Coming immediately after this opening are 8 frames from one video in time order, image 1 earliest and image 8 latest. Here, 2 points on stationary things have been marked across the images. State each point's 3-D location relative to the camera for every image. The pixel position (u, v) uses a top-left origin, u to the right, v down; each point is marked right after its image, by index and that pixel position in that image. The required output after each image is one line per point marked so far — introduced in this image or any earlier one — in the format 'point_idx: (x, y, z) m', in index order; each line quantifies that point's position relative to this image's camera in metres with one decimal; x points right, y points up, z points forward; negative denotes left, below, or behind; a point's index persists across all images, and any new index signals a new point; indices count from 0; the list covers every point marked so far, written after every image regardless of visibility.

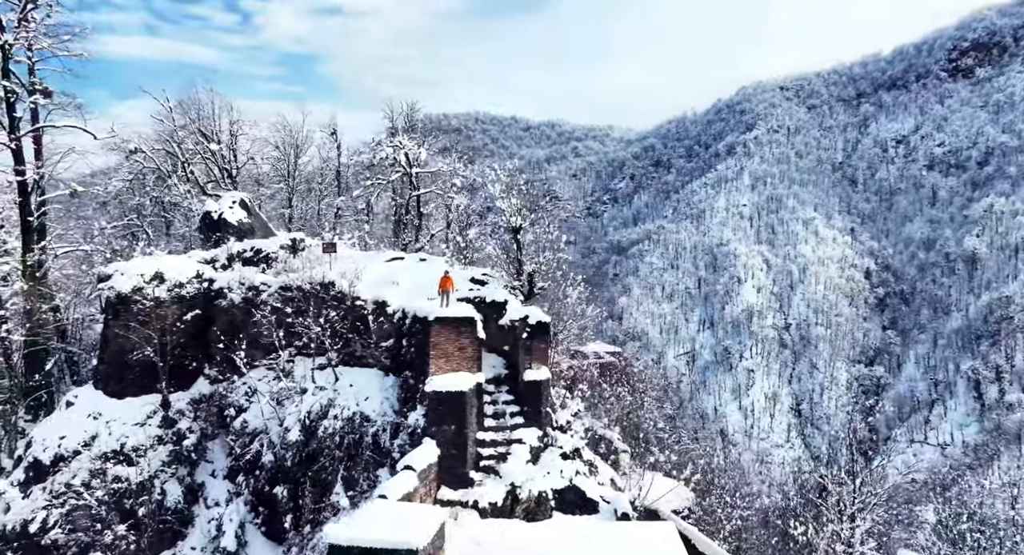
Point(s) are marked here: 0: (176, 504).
0: (-6.3, -4.4, +14.6) m
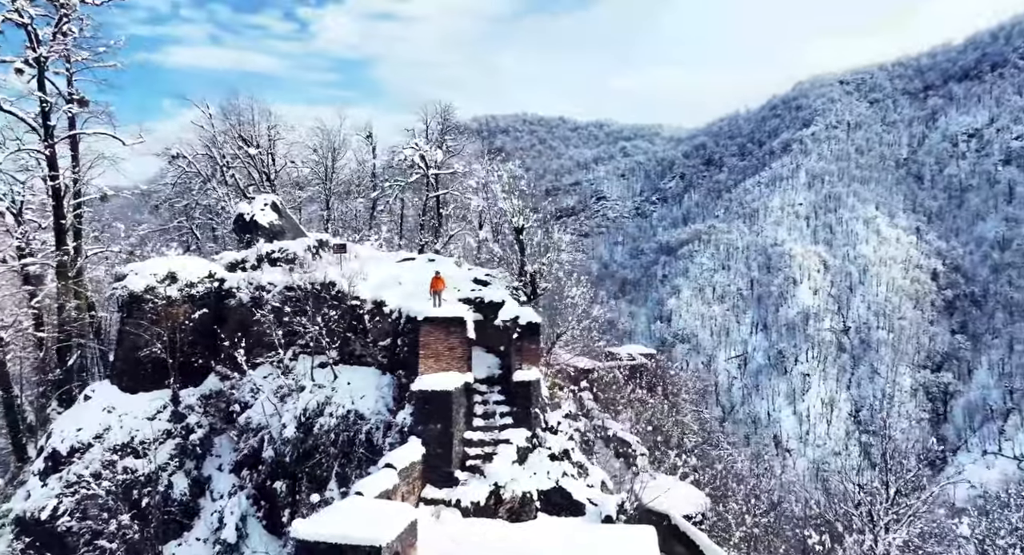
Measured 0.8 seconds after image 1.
0: (-6.5, -4.4, +15.3) m
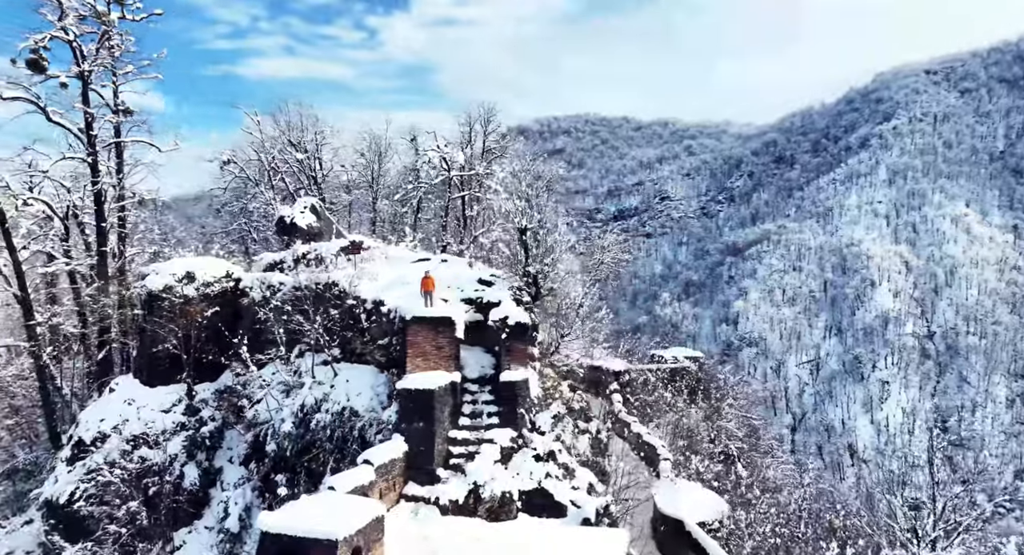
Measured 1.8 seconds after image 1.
0: (-6.7, -4.4, +16.0) m
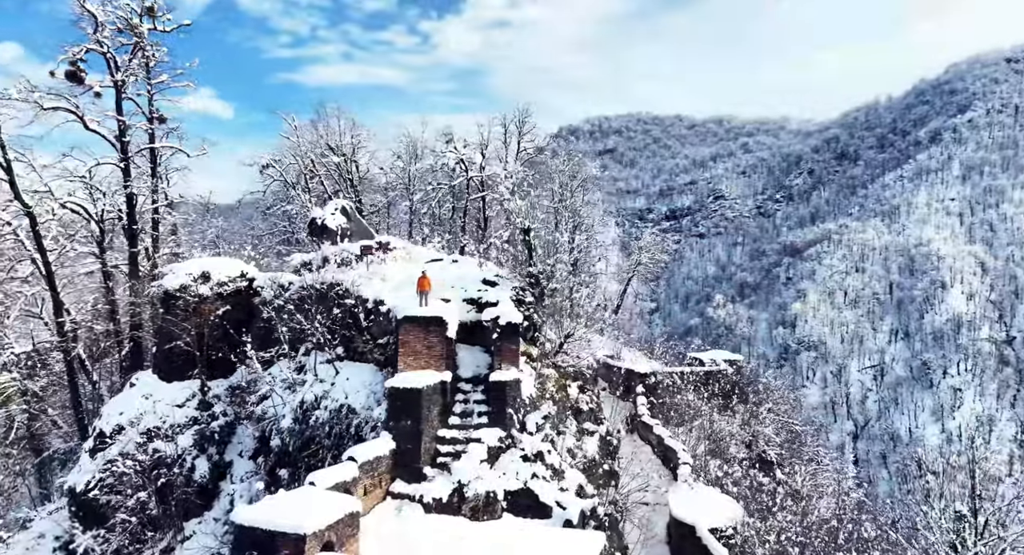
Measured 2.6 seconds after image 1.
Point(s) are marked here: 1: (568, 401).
0: (-6.8, -4.4, +16.6) m
1: (+1.3, -2.9, +18.2) m
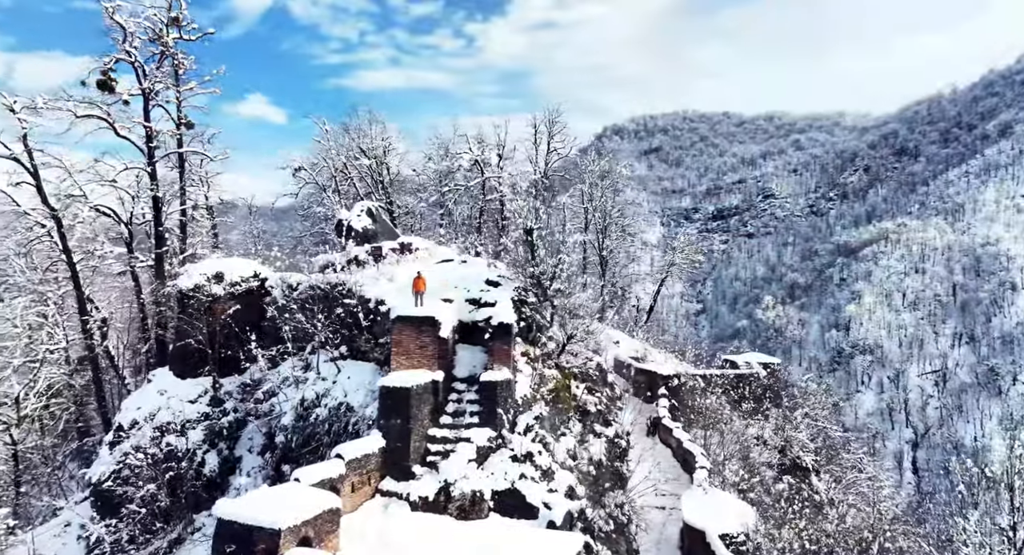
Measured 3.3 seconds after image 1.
0: (-6.8, -4.4, +17.1) m
1: (+1.4, -2.9, +18.0) m
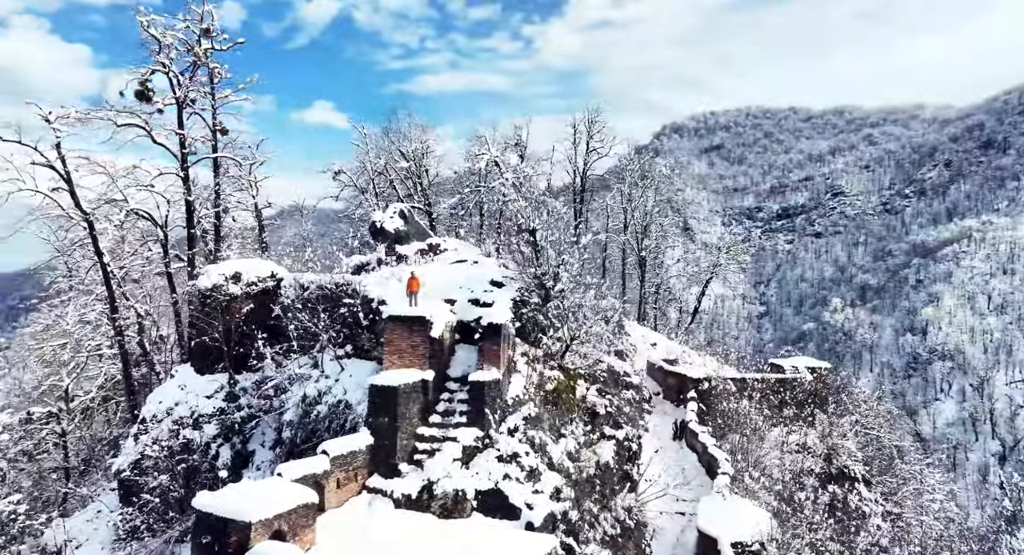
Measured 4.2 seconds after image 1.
0: (-6.7, -4.4, +17.7) m
1: (+1.5, -2.9, +17.7) m
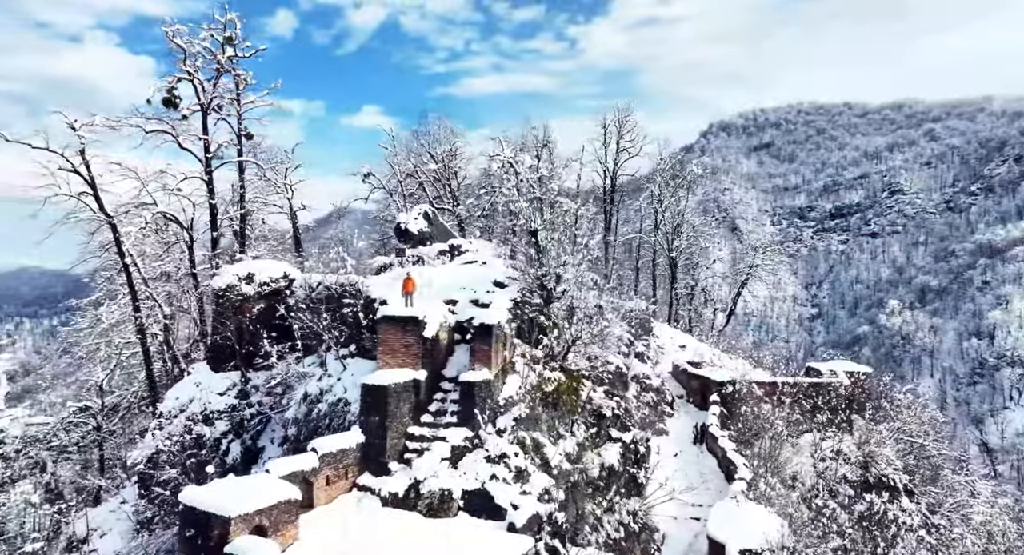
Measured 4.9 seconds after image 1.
0: (-6.7, -4.4, +18.1) m
1: (+1.5, -2.9, +17.4) m
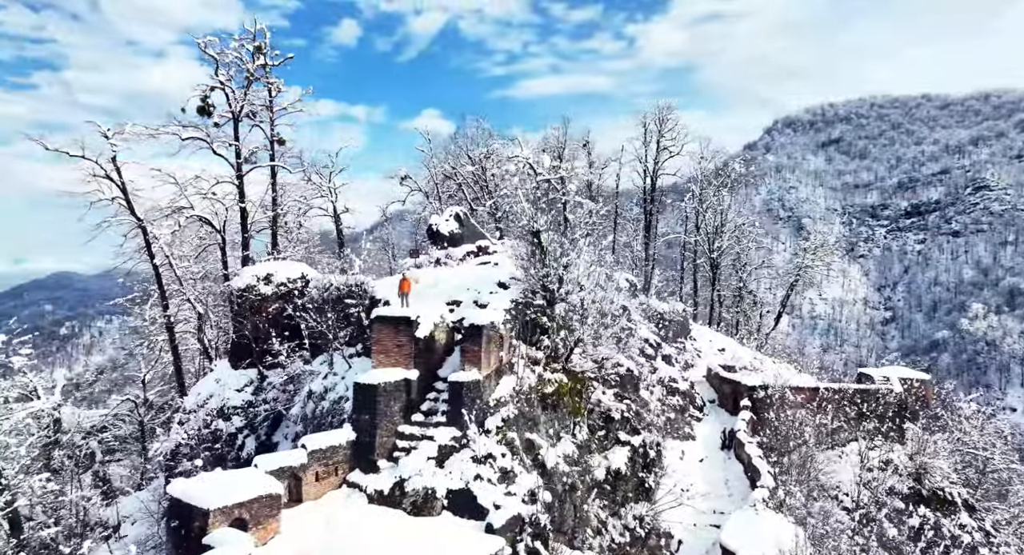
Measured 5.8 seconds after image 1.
0: (-6.5, -4.4, +18.6) m
1: (+1.5, -2.9, +16.9) m
